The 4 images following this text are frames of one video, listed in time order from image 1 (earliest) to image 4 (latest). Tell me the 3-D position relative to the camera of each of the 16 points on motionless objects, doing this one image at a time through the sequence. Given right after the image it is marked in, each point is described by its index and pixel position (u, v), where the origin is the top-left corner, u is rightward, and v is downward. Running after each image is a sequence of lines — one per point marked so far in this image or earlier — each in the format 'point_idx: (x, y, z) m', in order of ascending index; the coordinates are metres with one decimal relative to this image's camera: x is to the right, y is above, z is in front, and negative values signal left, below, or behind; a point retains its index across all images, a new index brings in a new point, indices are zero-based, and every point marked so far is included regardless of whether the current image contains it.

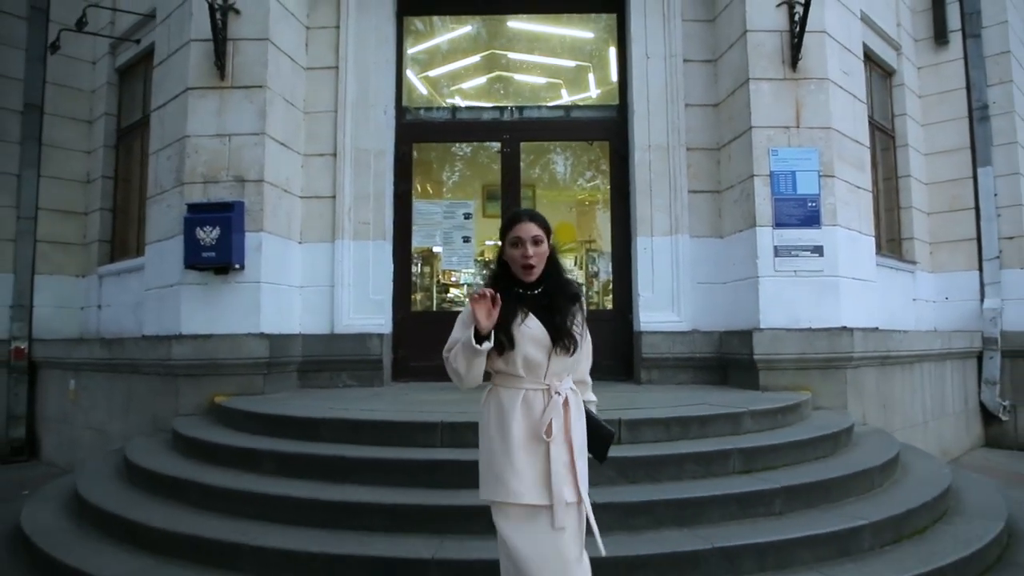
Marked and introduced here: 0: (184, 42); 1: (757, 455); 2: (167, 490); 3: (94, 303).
0: (-2.7, +2.1, +5.7) m
1: (+1.4, -0.9, +3.7) m
2: (-2.0, -1.2, +3.9) m
3: (-5.1, -0.2, +8.1) m
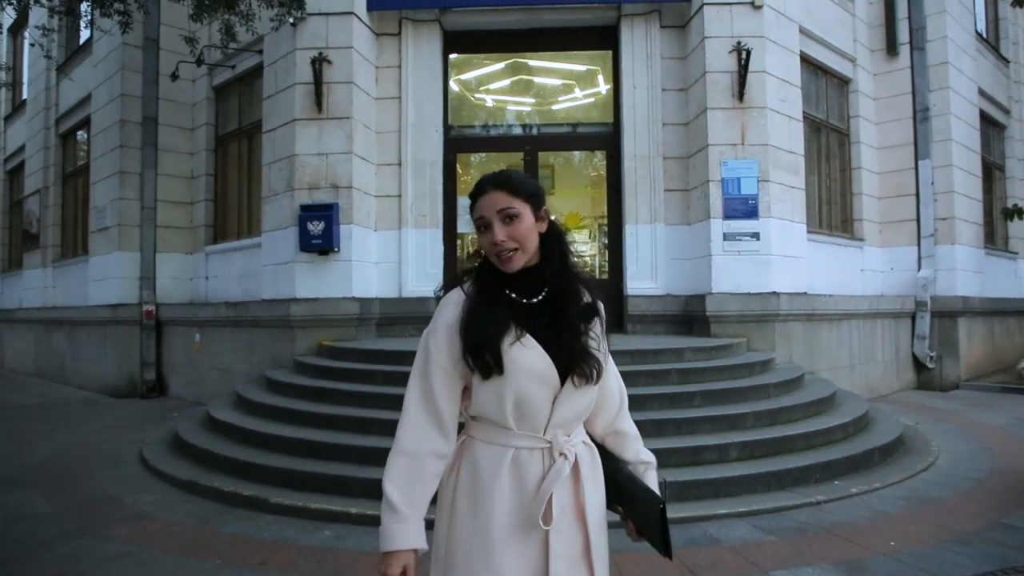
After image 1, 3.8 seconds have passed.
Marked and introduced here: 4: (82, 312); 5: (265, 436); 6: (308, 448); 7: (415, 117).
0: (-2.5, +2.3, +7.7) m
1: (+1.5, -0.7, +5.8) m
2: (-1.8, -1.0, +6.1) m
3: (-4.7, +0.2, +10.3) m
4: (-7.3, -0.4, +11.4) m
5: (-2.0, -1.2, +5.5) m
6: (-1.6, -1.2, +5.2) m
7: (-1.2, +2.1, +8.2) m
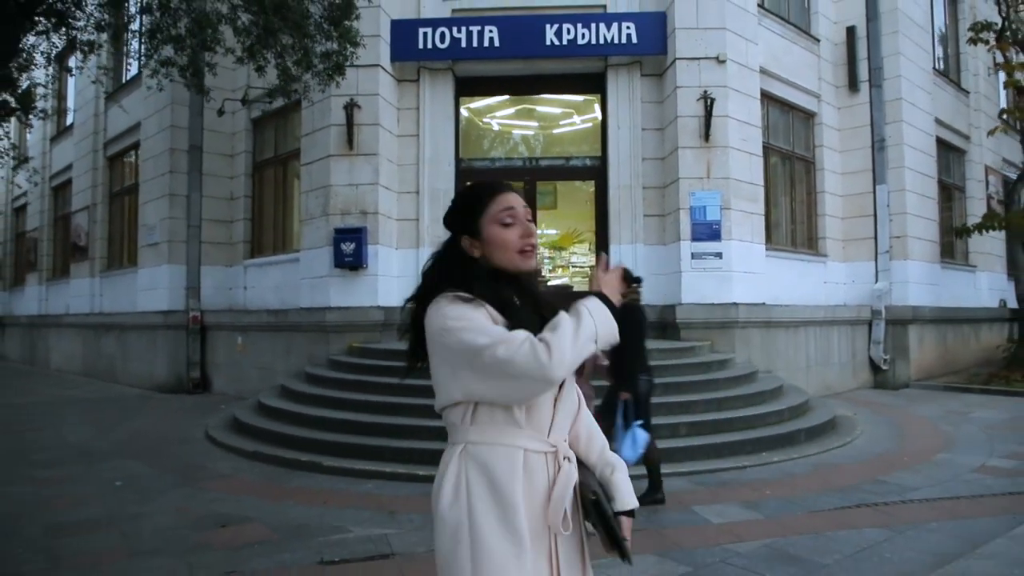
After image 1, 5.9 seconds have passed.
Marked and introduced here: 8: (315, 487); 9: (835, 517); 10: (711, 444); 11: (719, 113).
0: (-2.5, +2.2, +9.1) m
1: (+1.5, -0.9, +7.1) m
2: (-1.8, -1.1, +7.4) m
3: (-4.7, 0.0, +11.7) m
4: (-7.2, -0.6, +12.8) m
5: (-2.0, -1.3, +6.8) m
6: (-1.6, -1.3, +6.5) m
7: (-1.1, +1.9, +9.5) m
8: (-1.6, -1.6, +5.5) m
9: (+2.1, -1.5, +4.4) m
10: (+1.8, -1.4, +5.9) m
11: (+2.7, +2.3, +8.7) m
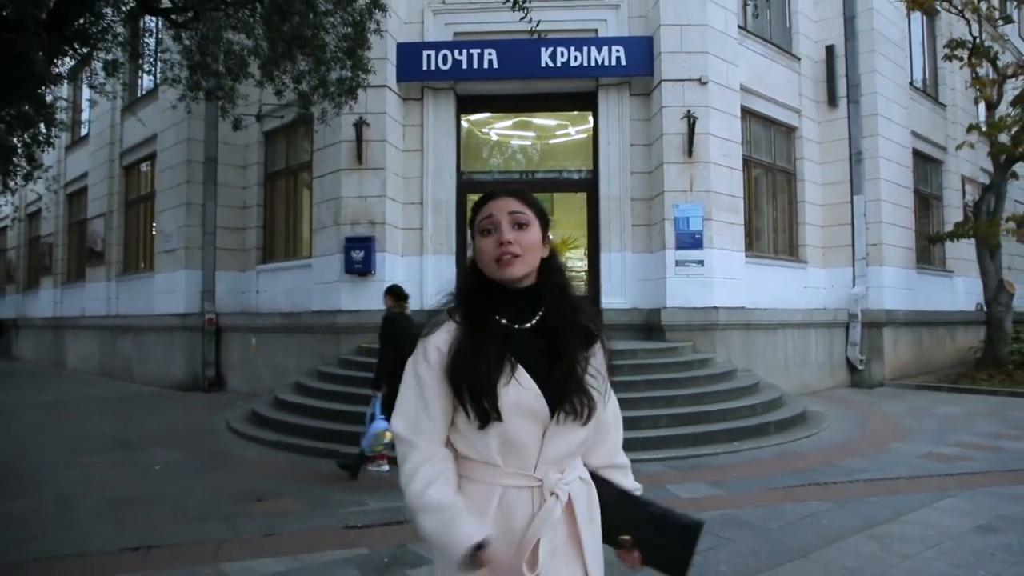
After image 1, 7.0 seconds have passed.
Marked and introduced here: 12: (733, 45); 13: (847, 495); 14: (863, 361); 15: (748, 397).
0: (-2.5, +2.1, +9.8) m
1: (+1.5, -0.9, +7.8) m
2: (-1.9, -1.2, +8.1) m
3: (-4.7, 0.0, +12.4) m
4: (-7.3, -0.6, +13.5) m
5: (-2.1, -1.4, +7.5) m
6: (-1.6, -1.4, +7.2) m
7: (-1.2, +1.9, +10.2) m
8: (-1.6, -1.7, +6.2) m
9: (+2.1, -1.5, +5.1) m
10: (+1.7, -1.4, +6.6) m
11: (+2.6, +2.2, +9.4) m
12: (+3.3, +3.6, +10.0) m
13: (+2.5, -1.5, +5.0) m
14: (+6.2, -1.3, +11.9) m
15: (+2.7, -1.3, +7.9) m
